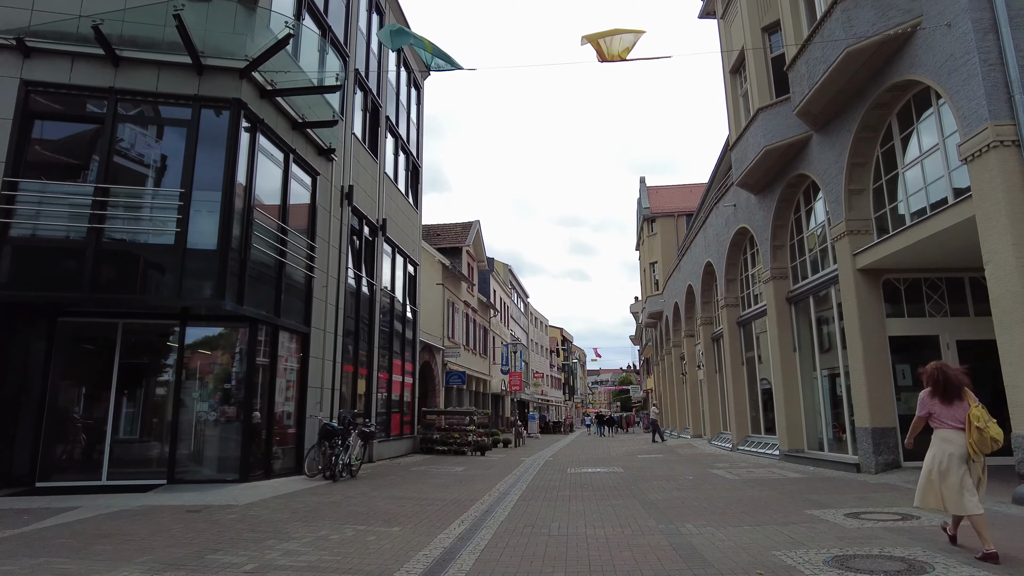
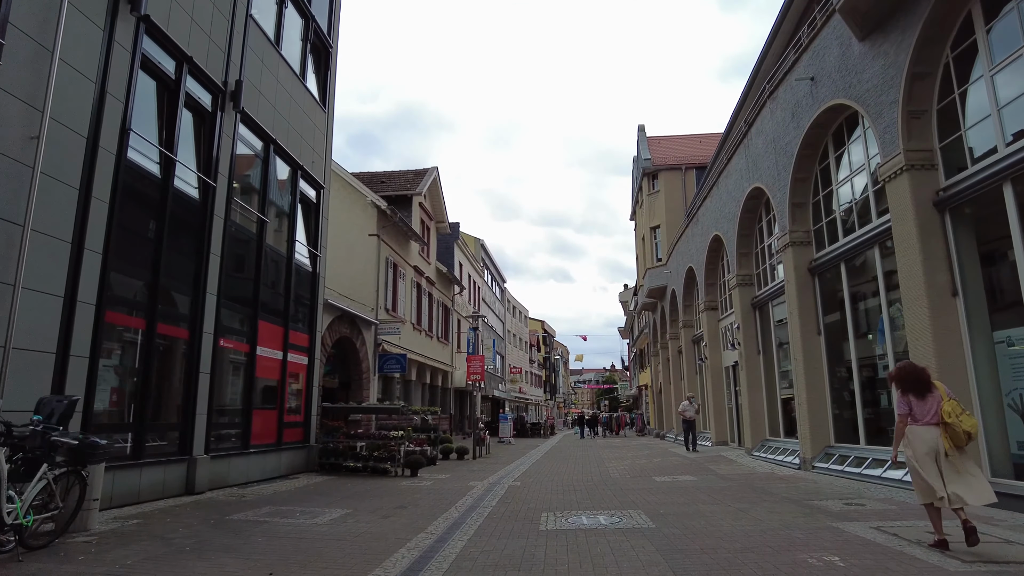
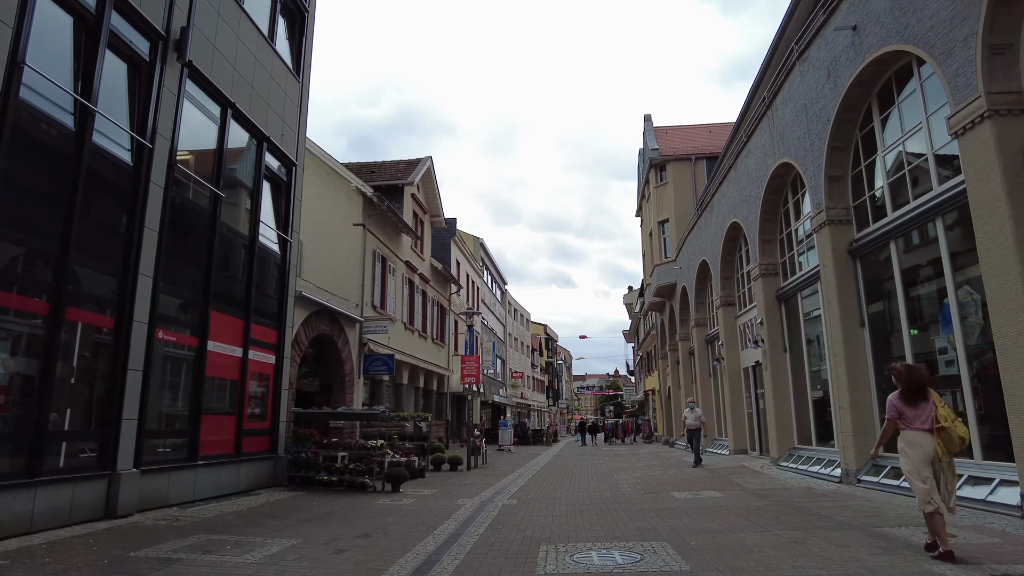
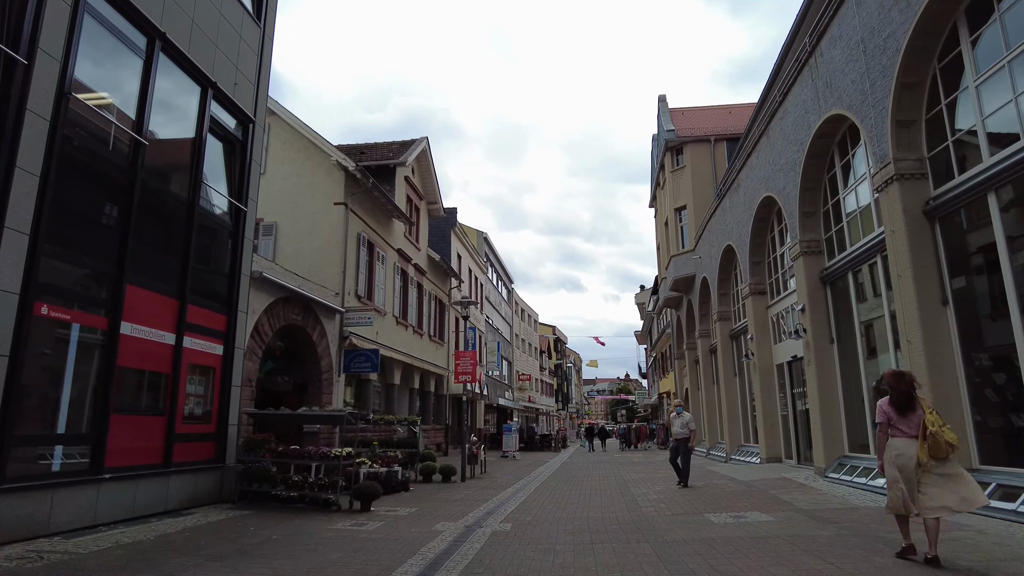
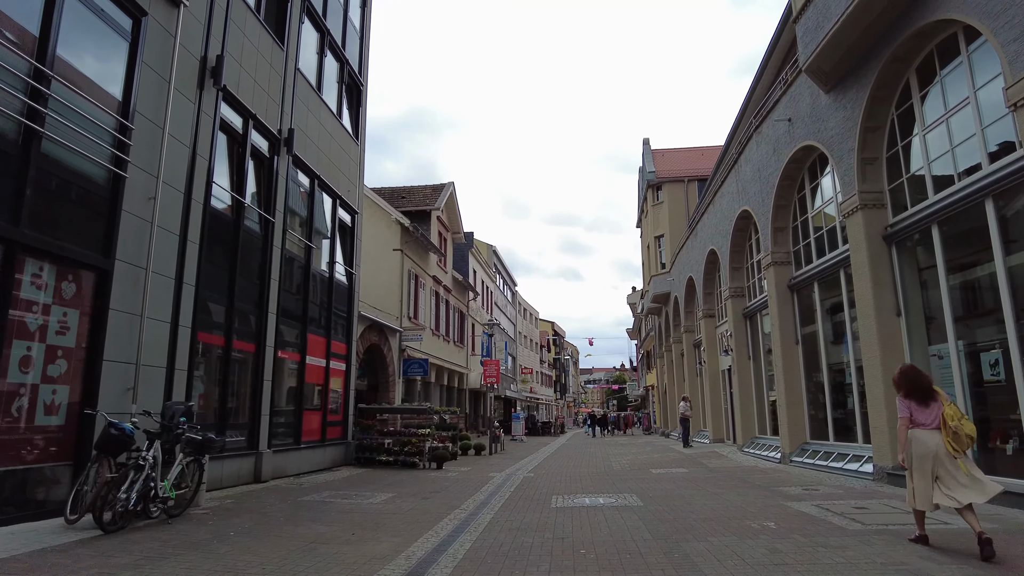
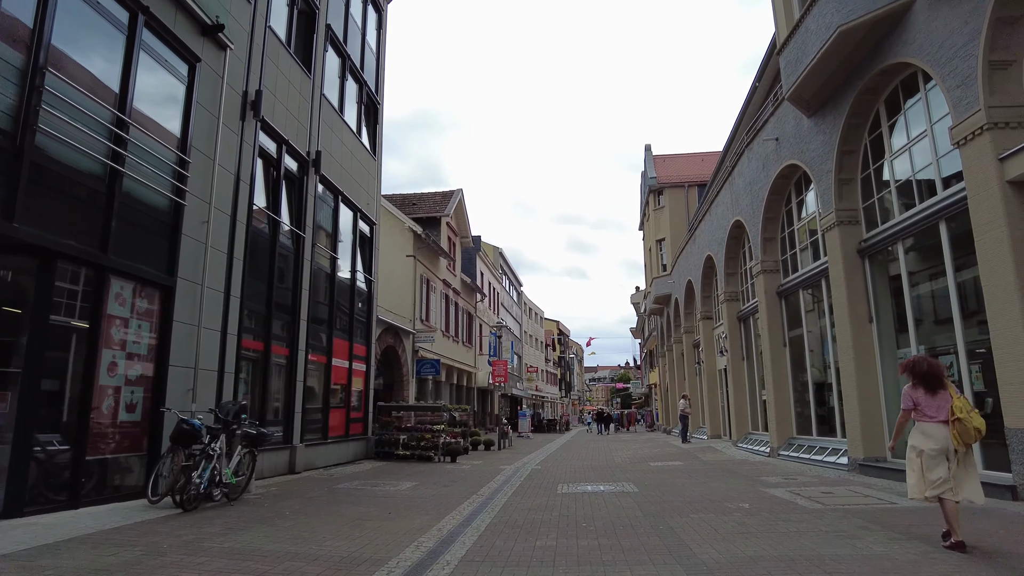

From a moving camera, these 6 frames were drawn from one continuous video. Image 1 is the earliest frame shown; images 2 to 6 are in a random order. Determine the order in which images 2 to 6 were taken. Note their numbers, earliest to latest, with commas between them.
6, 5, 2, 3, 4
